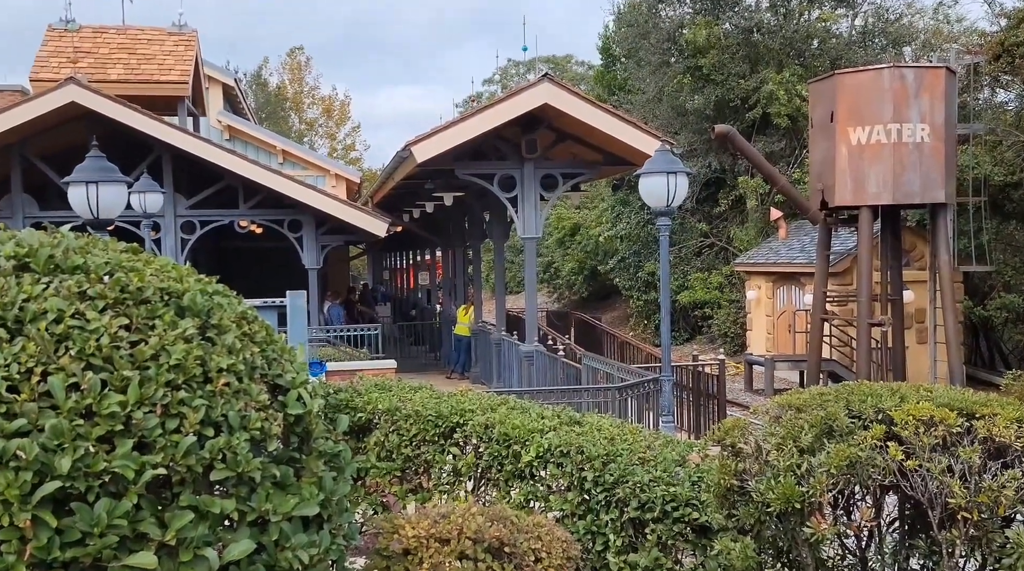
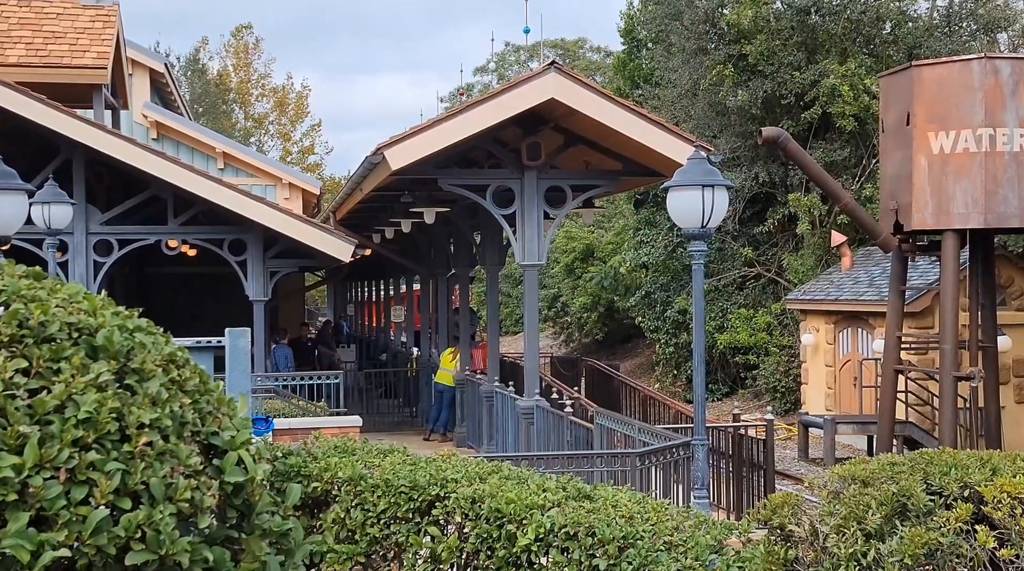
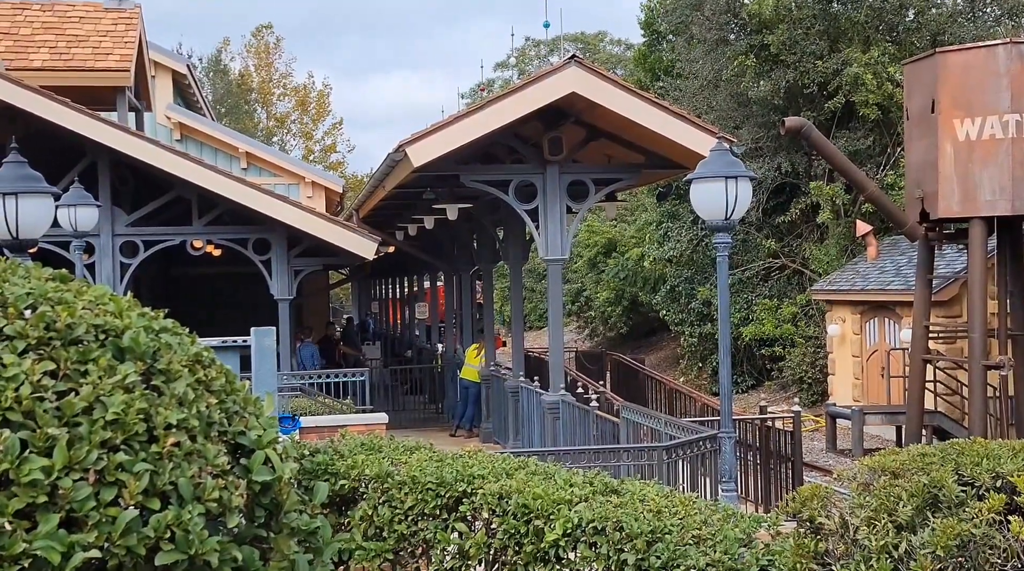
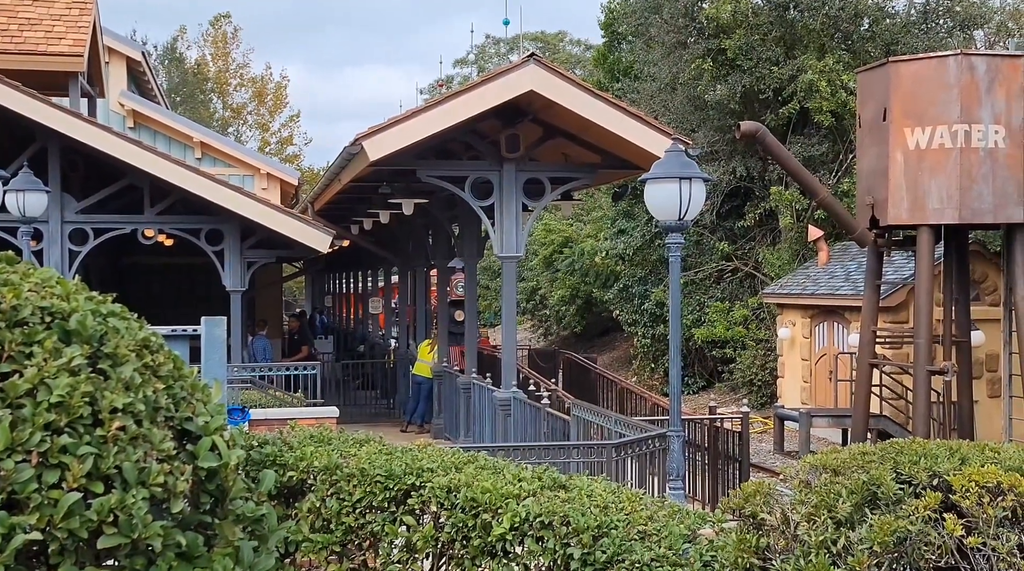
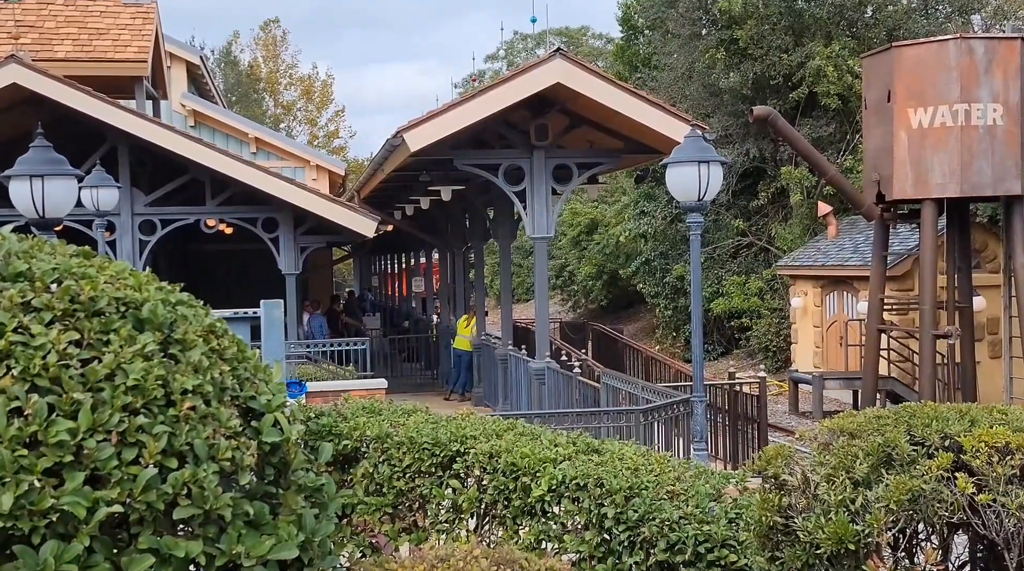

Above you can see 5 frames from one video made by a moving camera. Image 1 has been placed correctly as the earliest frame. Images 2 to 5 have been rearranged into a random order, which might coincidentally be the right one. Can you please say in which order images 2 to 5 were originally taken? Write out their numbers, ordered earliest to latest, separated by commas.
5, 3, 2, 4
